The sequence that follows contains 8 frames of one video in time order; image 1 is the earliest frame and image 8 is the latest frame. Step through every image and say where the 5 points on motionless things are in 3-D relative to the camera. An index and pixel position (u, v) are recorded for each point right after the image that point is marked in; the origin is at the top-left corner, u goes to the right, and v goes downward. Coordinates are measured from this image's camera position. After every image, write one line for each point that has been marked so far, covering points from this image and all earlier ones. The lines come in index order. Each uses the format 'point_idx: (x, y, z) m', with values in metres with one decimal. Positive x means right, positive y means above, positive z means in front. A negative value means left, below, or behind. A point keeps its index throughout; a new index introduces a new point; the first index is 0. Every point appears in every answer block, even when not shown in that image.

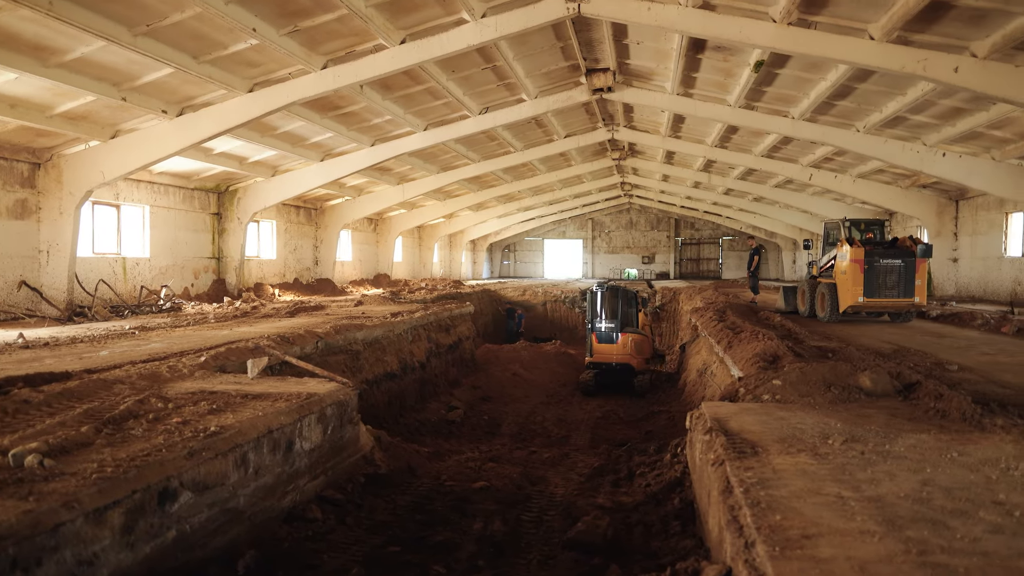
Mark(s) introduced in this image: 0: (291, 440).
0: (-1.4, -0.9, +3.8) m
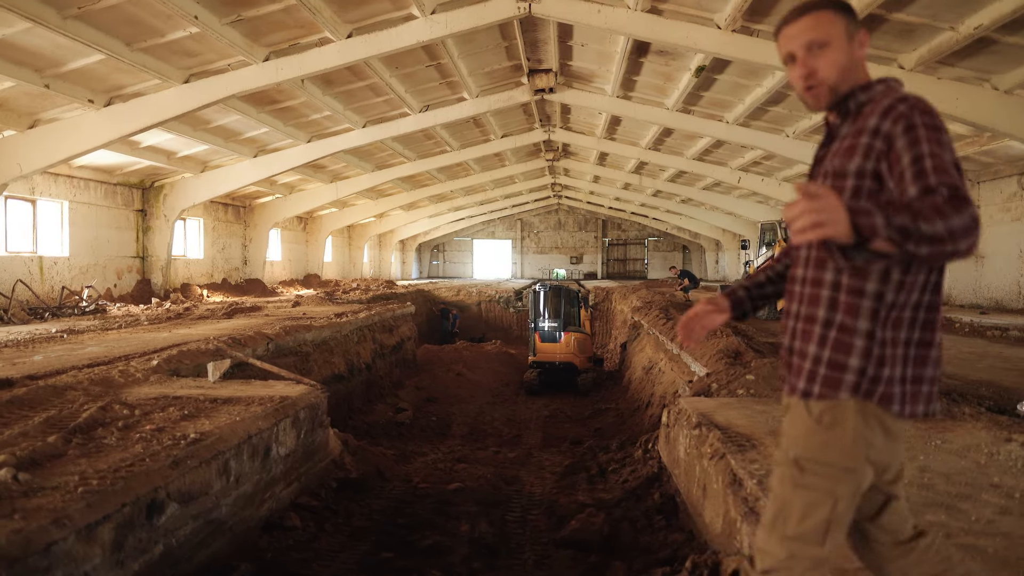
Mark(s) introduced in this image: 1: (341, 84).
0: (-1.4, -0.9, +3.6) m
1: (-3.0, +3.5, +10.6) m
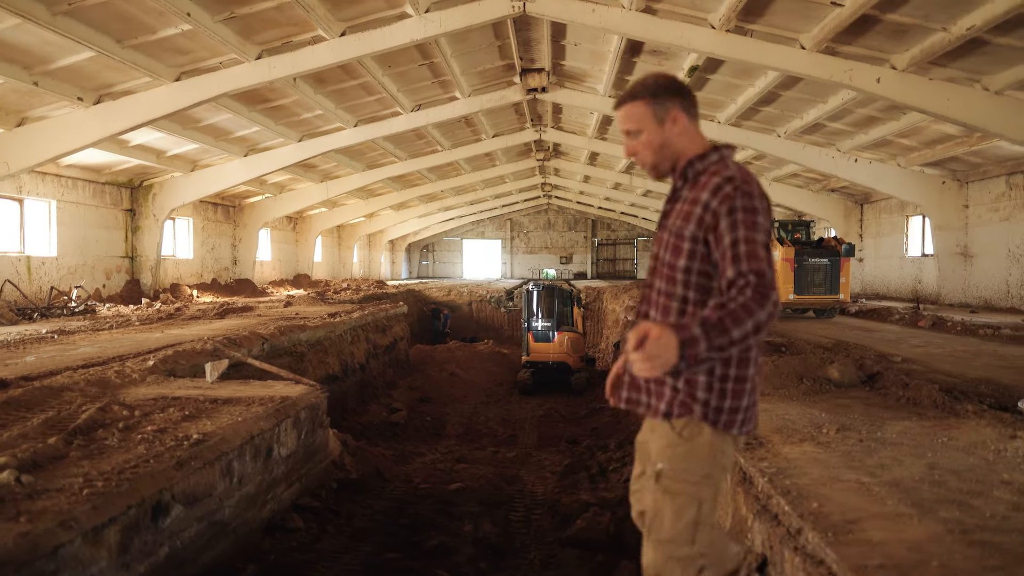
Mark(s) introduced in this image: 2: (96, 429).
0: (-1.4, -0.9, +3.6) m
1: (-3.1, +3.5, +10.5) m
2: (-2.1, -0.7, +3.1) m
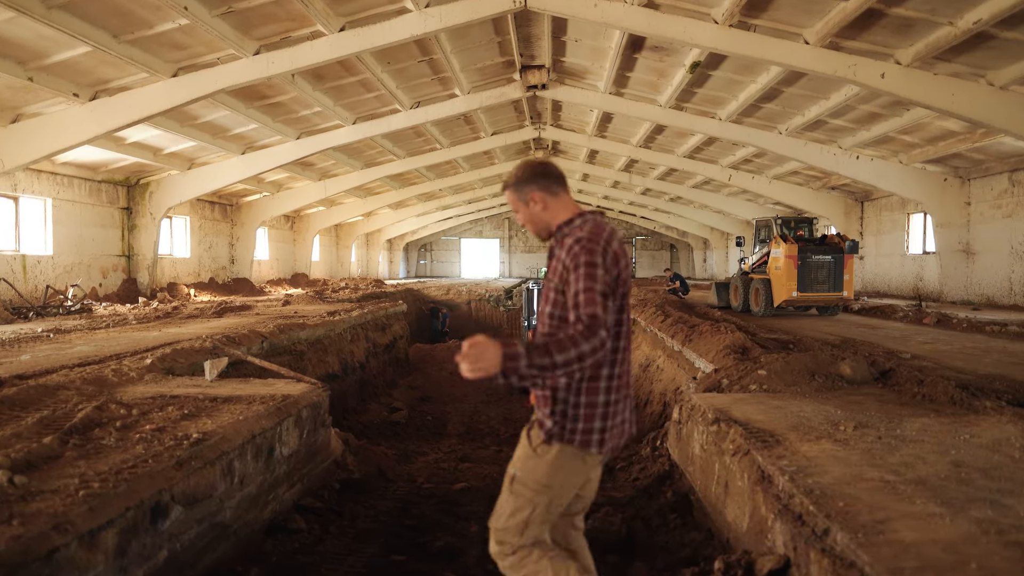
0: (-1.4, -0.9, +3.5) m
1: (-3.1, +3.6, +10.4) m
2: (-2.1, -0.7, +3.0) m
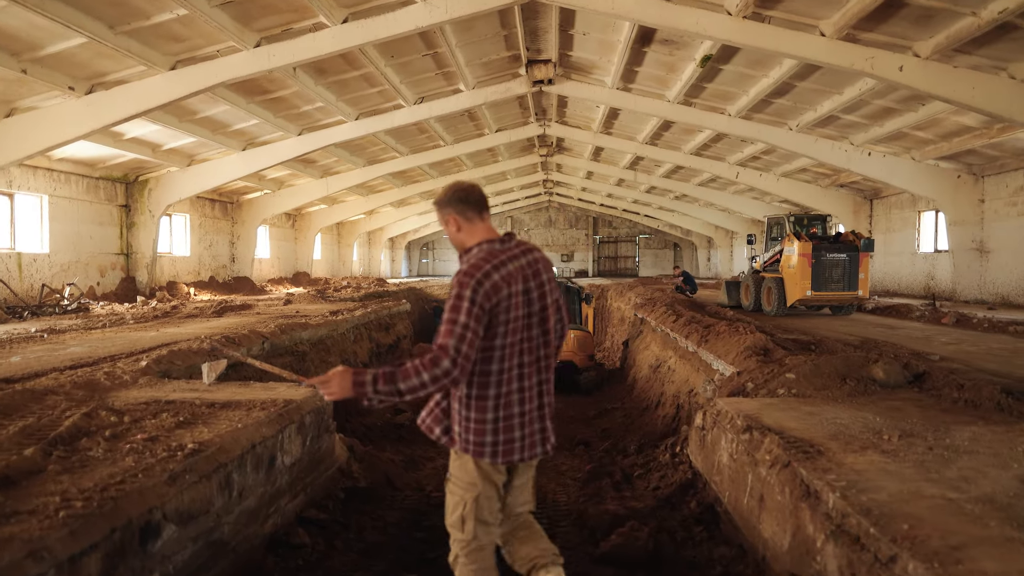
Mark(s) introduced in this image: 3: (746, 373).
0: (-1.3, -0.9, +3.3) m
1: (-3.0, +3.6, +10.2) m
2: (-2.0, -0.7, +2.8) m
3: (+1.7, -0.6, +4.4) m
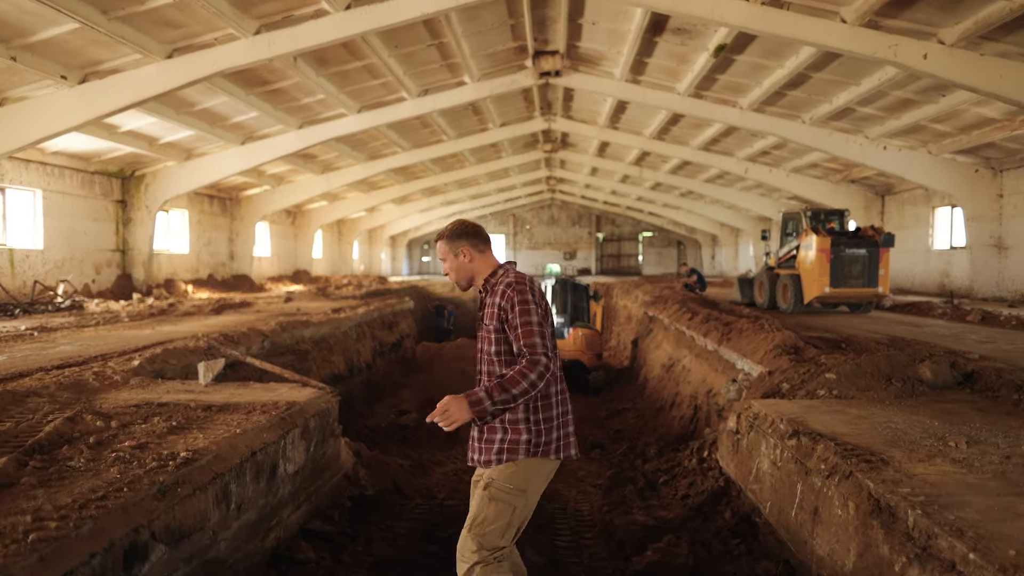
0: (-1.2, -0.9, +3.0) m
1: (-2.9, +3.6, +9.9) m
2: (-1.9, -0.7, +2.5) m
3: (+1.8, -0.6, +4.1) m
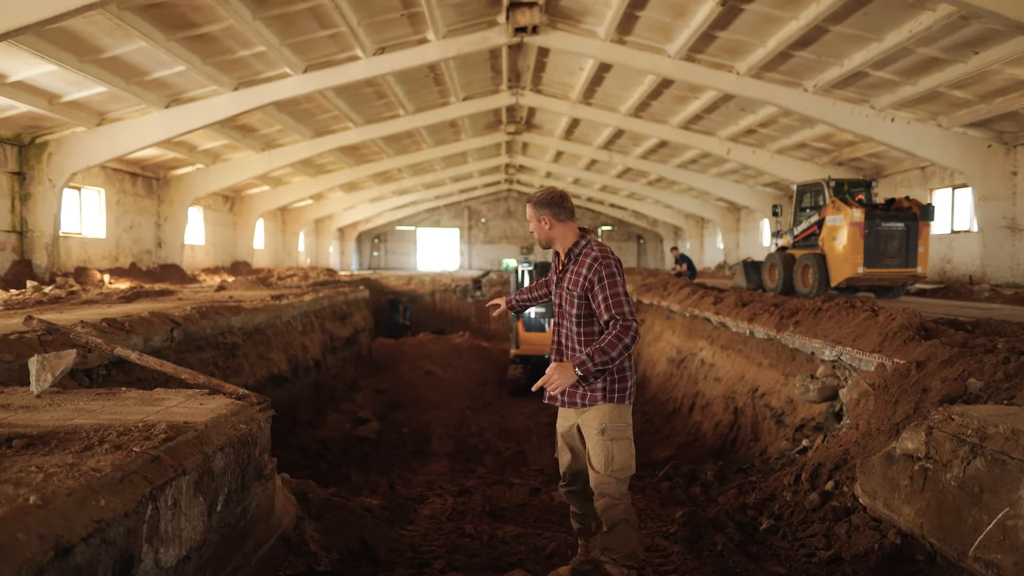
0: (-0.9, -0.6, +1.5) m
1: (-3.2, +3.9, +8.2) m
2: (-1.6, -0.4, +0.9) m
3: (+2.0, -0.3, +2.8) m
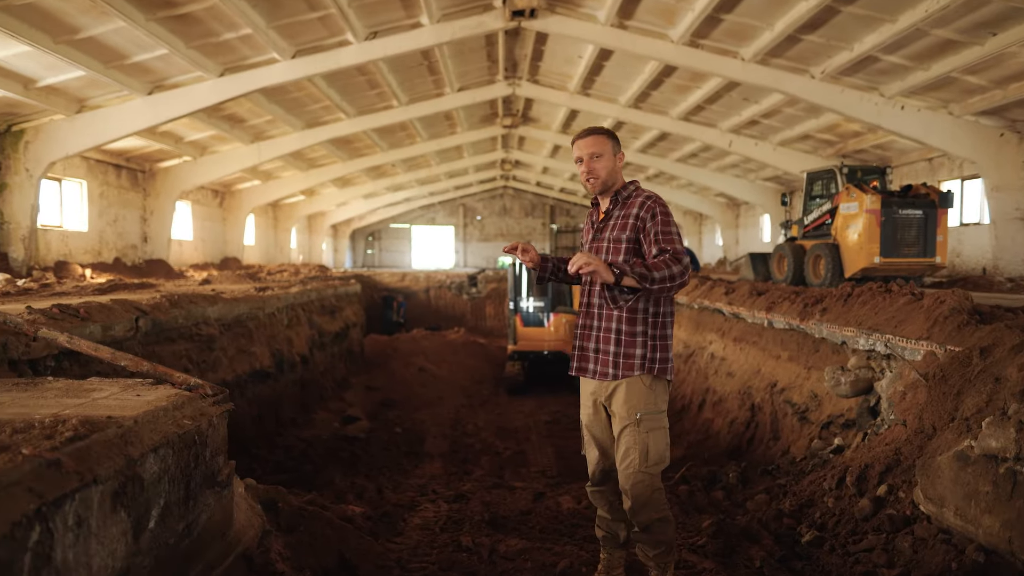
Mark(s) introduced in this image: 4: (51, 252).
0: (-0.9, -0.5, +1.1) m
1: (-3.2, +4.0, +7.8) m
2: (-1.6, -0.3, +0.5) m
3: (+2.0, -0.2, +2.4) m
4: (-8.5, +0.7, +11.2) m
